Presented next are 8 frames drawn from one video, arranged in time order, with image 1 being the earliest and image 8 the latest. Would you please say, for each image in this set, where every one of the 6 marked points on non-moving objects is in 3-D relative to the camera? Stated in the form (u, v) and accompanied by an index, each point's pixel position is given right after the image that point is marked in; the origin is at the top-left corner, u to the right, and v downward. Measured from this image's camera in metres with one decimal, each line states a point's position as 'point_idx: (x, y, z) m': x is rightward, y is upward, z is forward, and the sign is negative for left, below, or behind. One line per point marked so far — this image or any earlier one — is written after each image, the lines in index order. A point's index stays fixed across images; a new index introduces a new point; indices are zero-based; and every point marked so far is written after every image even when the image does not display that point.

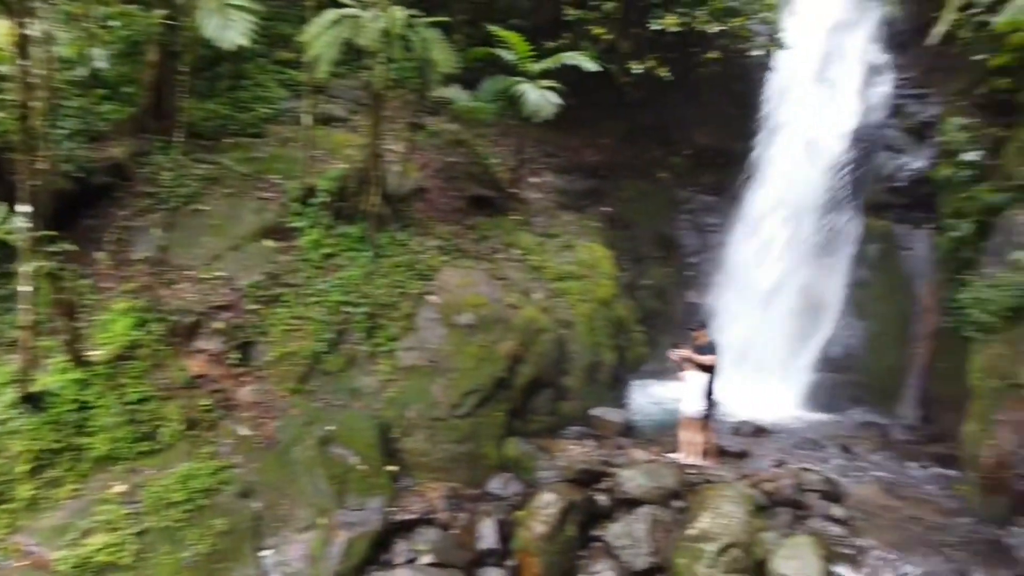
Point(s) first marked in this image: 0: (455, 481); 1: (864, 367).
0: (-0.4, -1.4, +5.8) m
1: (+3.7, -0.8, +8.5) m
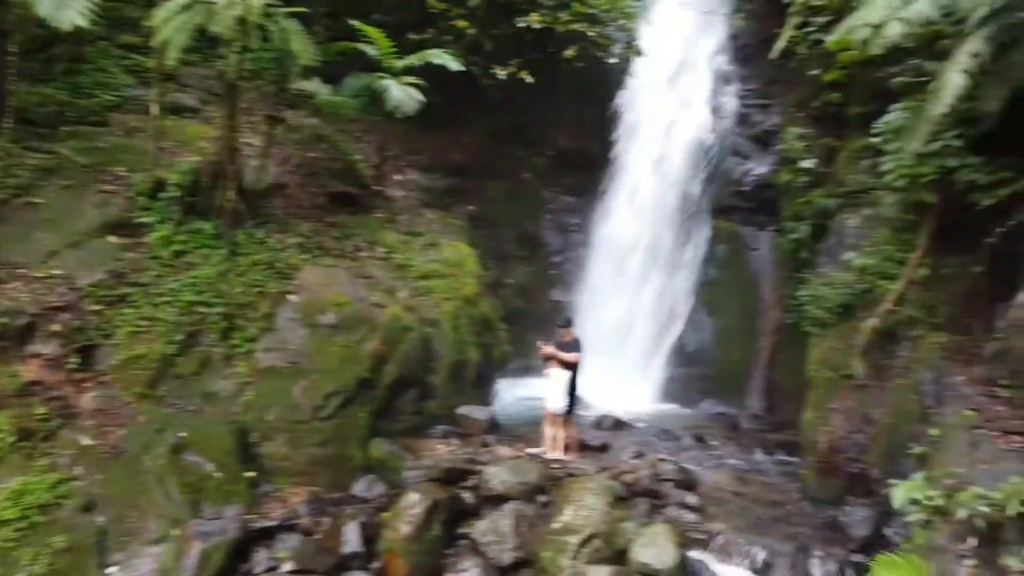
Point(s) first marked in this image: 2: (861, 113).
0: (-1.3, -1.4, +5.7) m
1: (+2.2, -0.8, +9.0) m
2: (+3.4, +1.7, +8.1) m
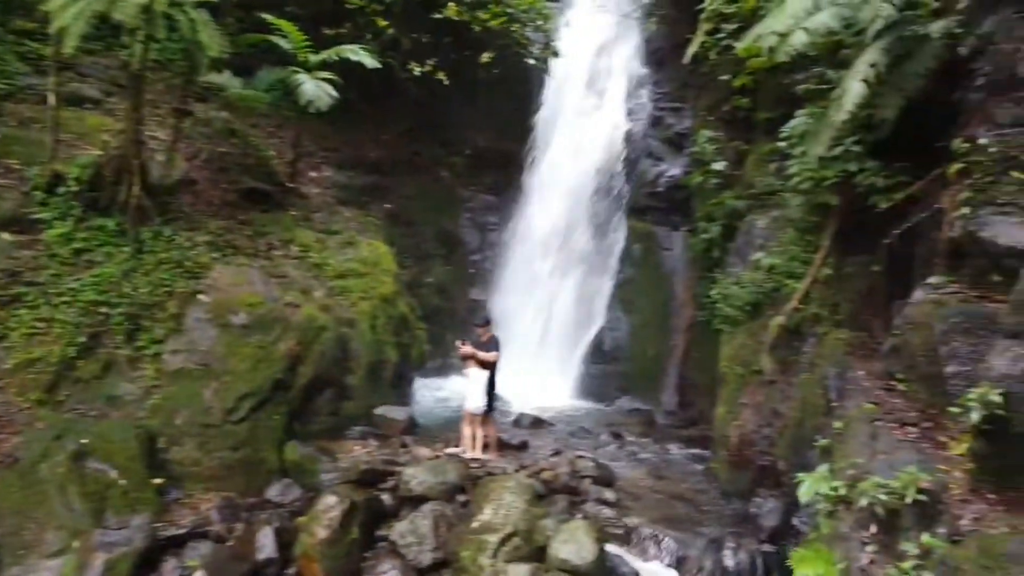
0: (-1.9, -1.4, +5.5) m
1: (+1.3, -0.8, +9.2) m
2: (+2.6, +1.7, +8.4) m
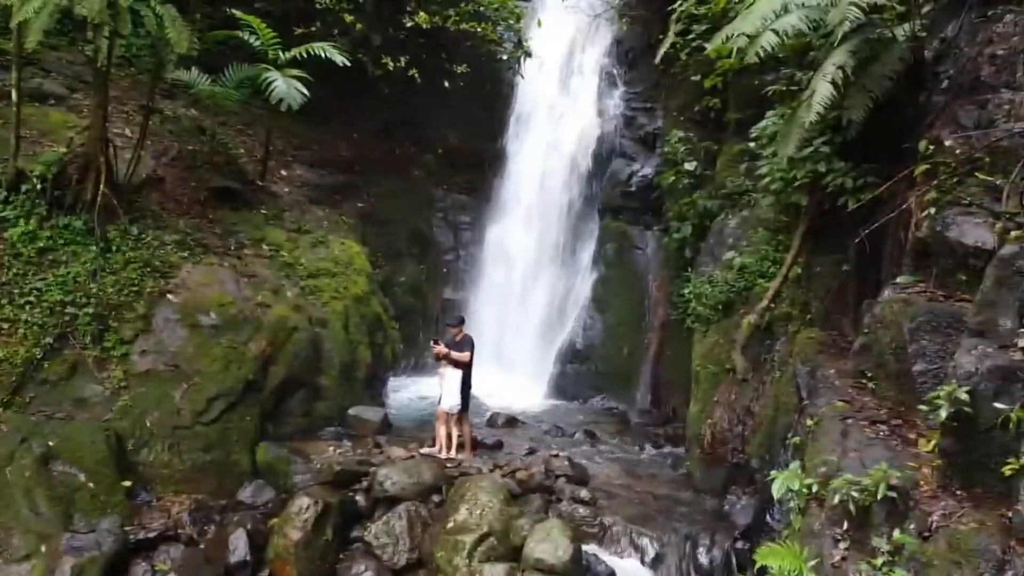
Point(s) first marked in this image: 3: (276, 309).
0: (-2.1, -1.4, +5.4) m
1: (+1.0, -0.8, +9.2) m
2: (+2.3, +1.7, +8.4) m
3: (-2.0, -0.2, +6.9) m
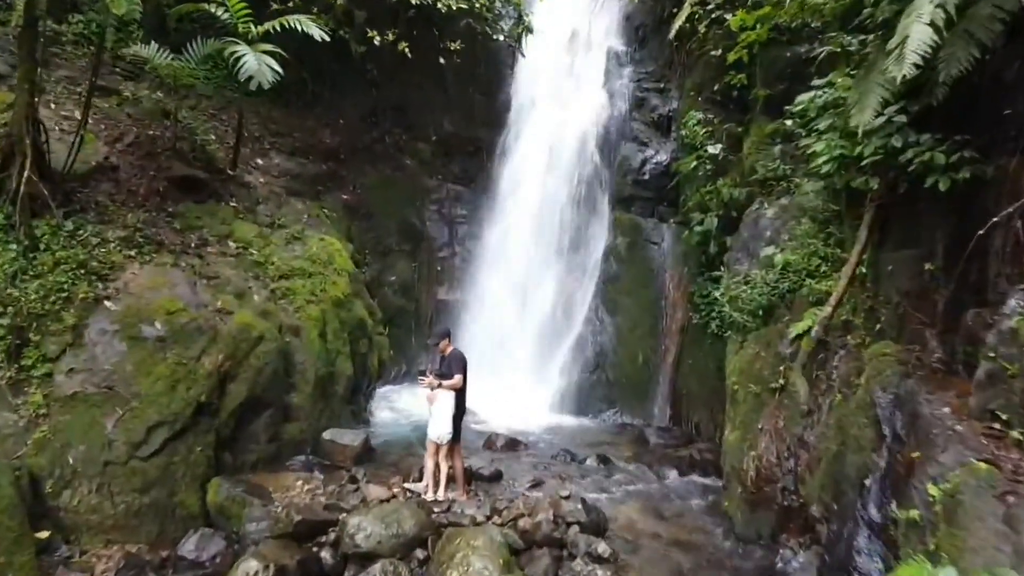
0: (-2.0, -1.4, +4.5) m
1: (+1.0, -0.8, +8.2) m
2: (+2.3, +1.8, +7.5) m
3: (-2.0, -0.2, +5.9) m
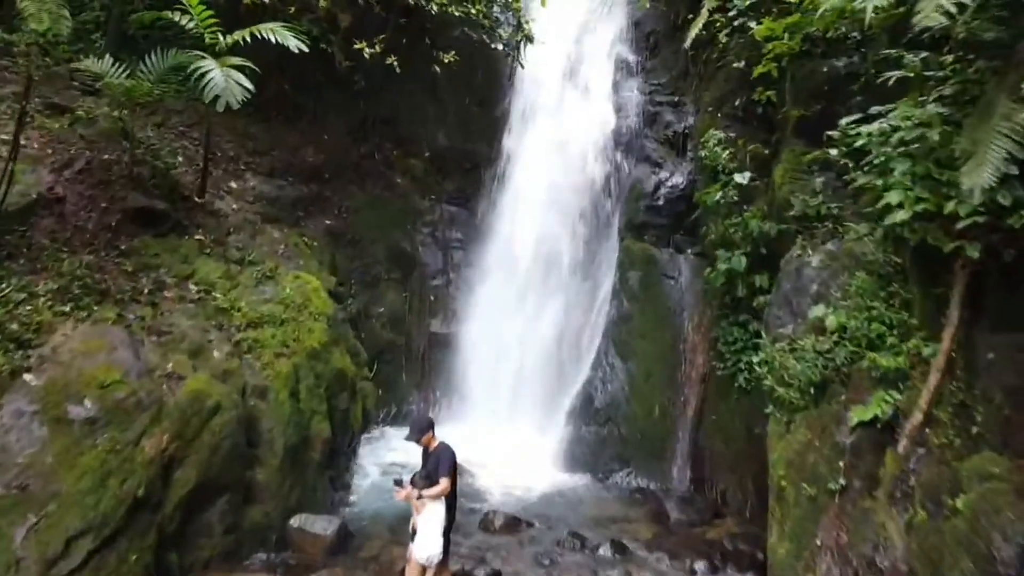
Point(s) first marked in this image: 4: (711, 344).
0: (-2.0, -1.8, +3.6) m
1: (+1.0, -1.1, +7.4) m
2: (+2.3, +1.4, +6.6) m
3: (-2.0, -0.6, +5.0) m
4: (+1.6, -0.5, +6.7) m
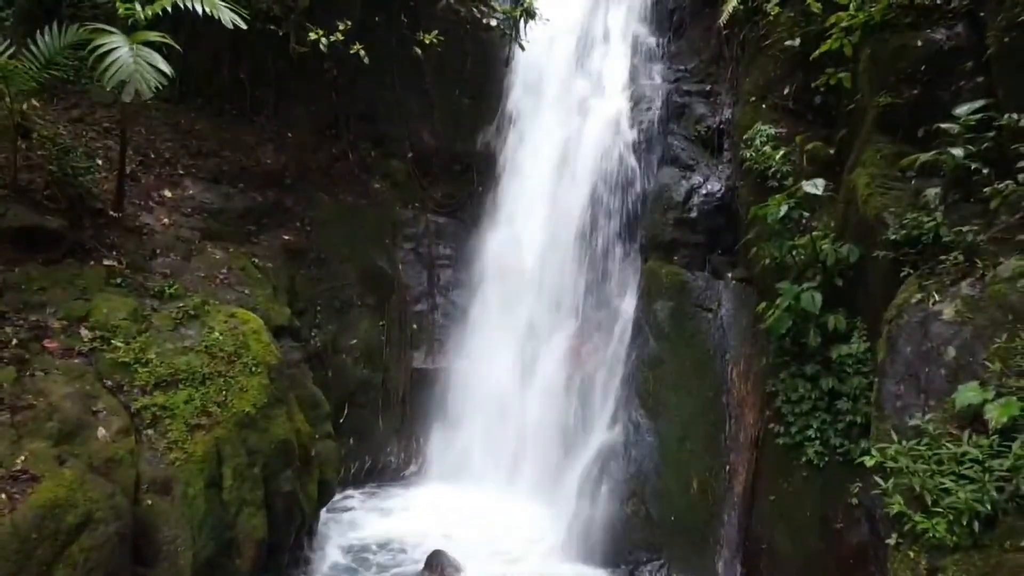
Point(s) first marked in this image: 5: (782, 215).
0: (-2.1, -2.0, +2.1) m
1: (+1.0, -1.4, +5.8) m
2: (+2.3, +1.1, +5.0) m
3: (-2.0, -0.8, +3.5) m
4: (+1.6, -0.7, +5.2) m
5: (+1.7, +0.5, +5.6) m
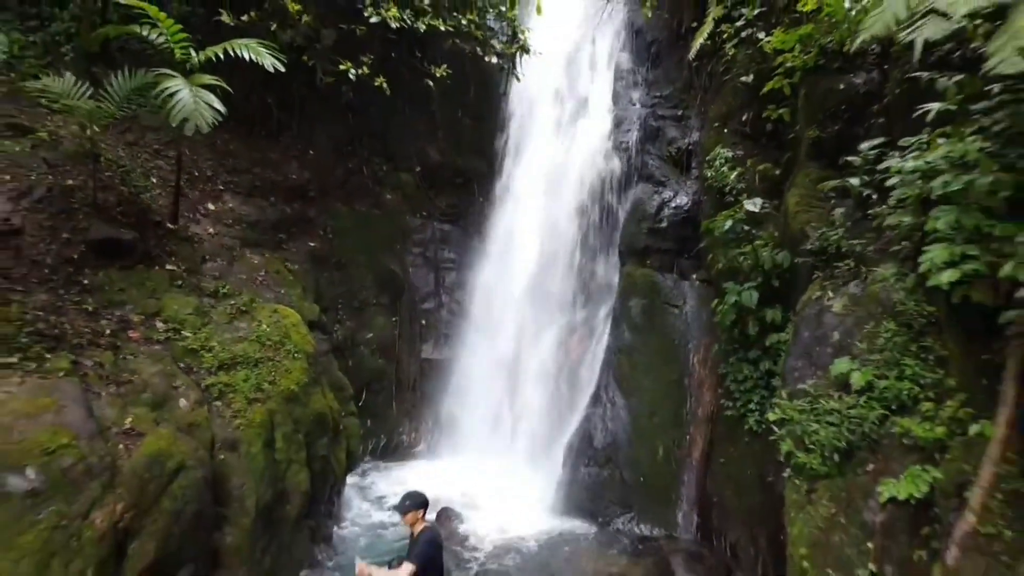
0: (-2.1, -2.0, +3.1) m
1: (+1.0, -1.4, +6.9) m
2: (+2.3, +1.1, +6.1) m
3: (-2.0, -0.9, +4.6) m
4: (+1.6, -0.7, +6.2) m
5: (+1.7, +0.5, +6.6) m
